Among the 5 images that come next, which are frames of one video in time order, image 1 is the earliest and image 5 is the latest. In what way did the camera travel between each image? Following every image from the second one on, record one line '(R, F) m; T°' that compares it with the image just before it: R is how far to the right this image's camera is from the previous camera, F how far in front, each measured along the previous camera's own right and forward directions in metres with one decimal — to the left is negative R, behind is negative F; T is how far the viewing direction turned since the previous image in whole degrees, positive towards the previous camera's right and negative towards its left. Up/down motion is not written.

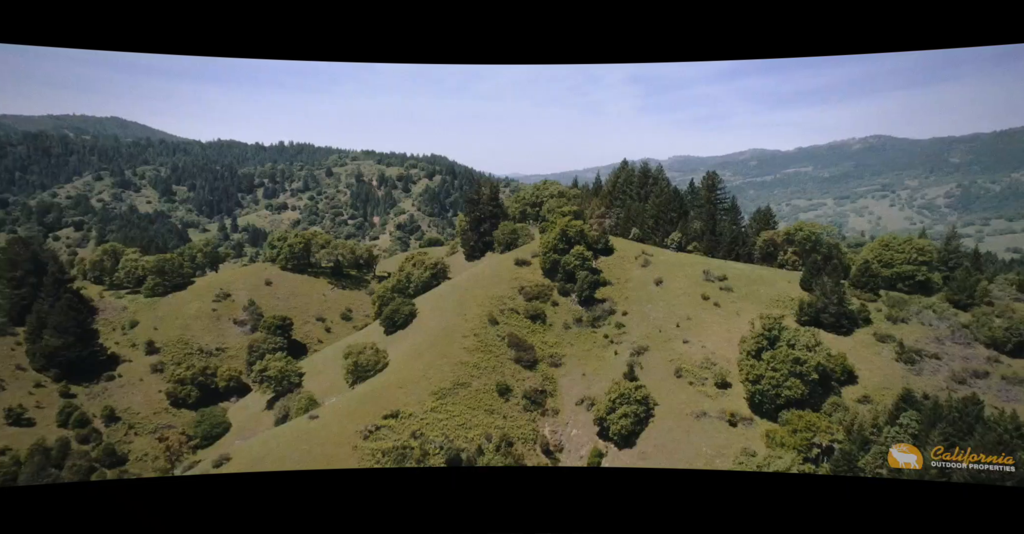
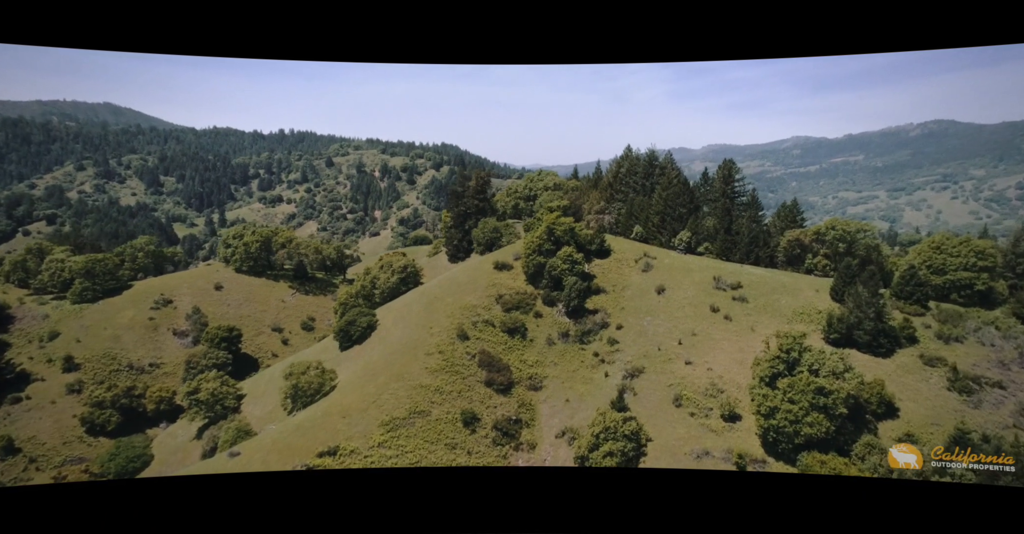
(+1.2, +2.2) m; -3°
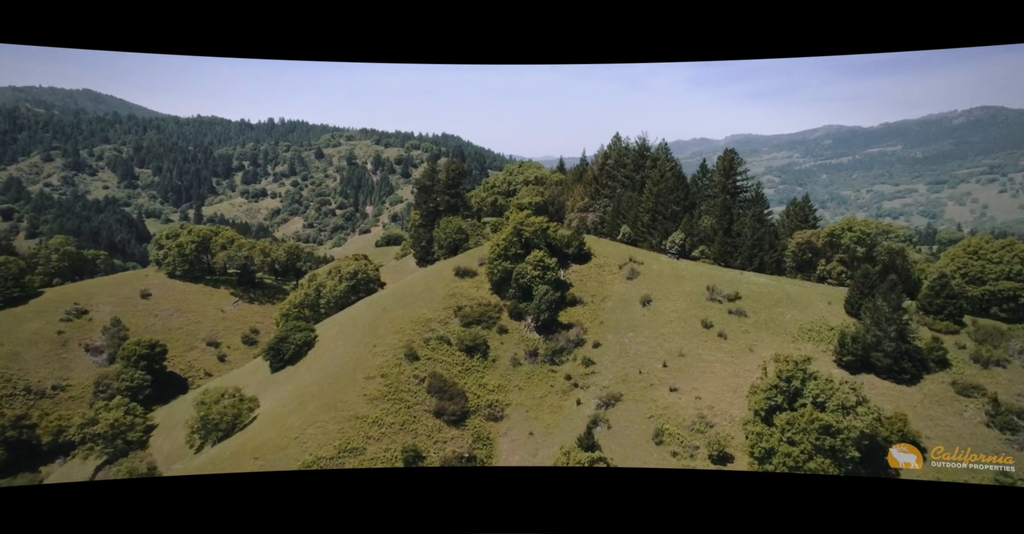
(+1.1, +1.9) m; -1°
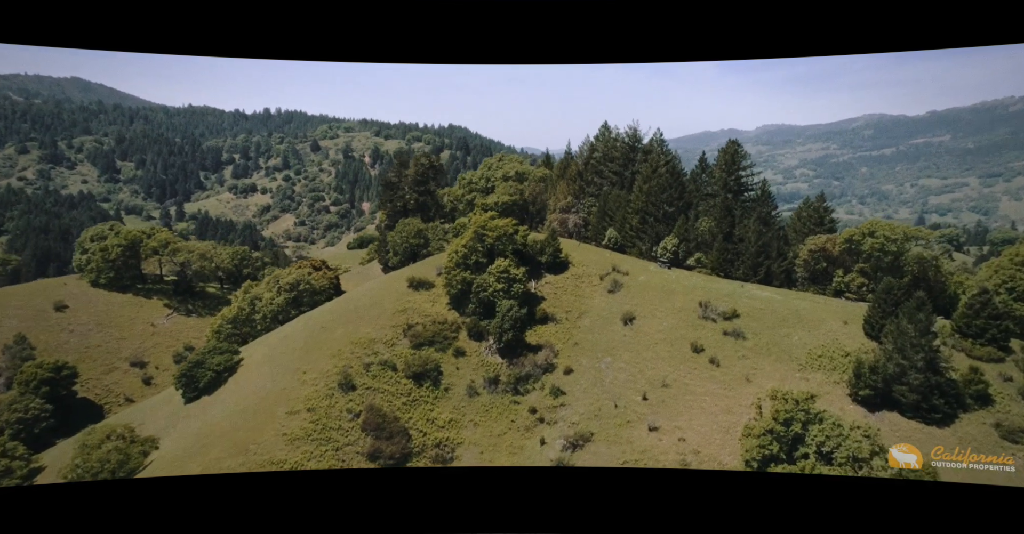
(+1.1, +1.7) m; -2°
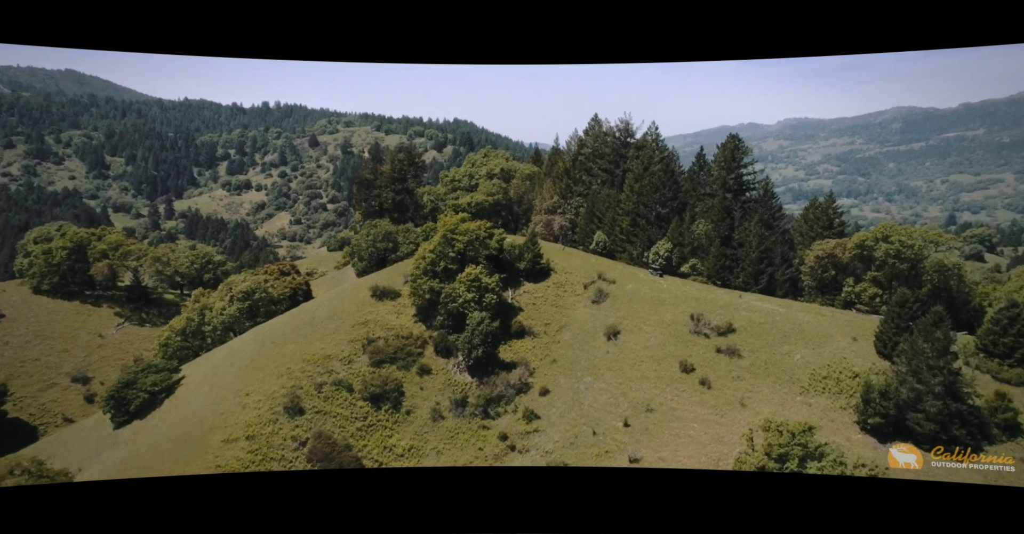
(+0.7, +1.1) m; -1°
